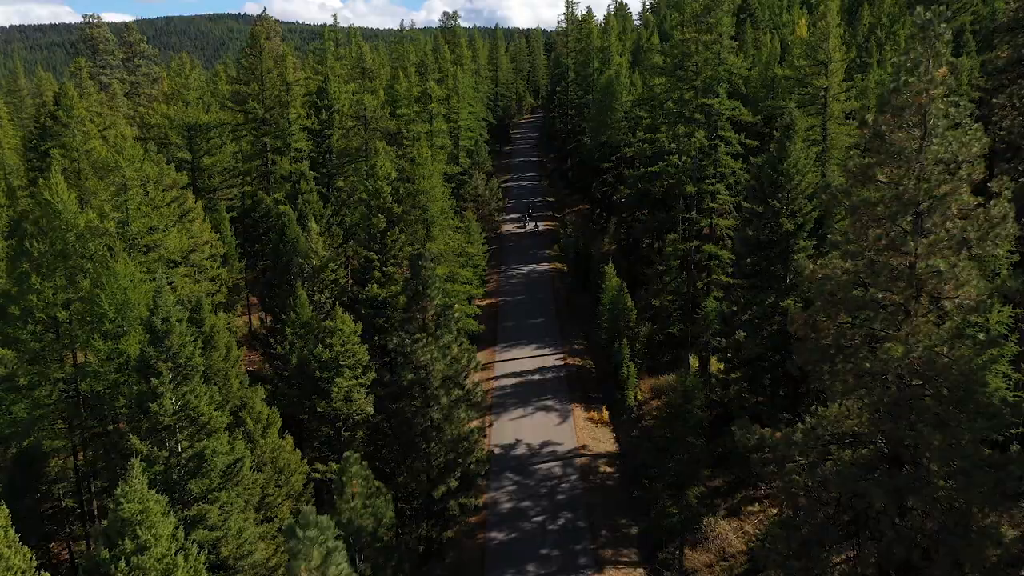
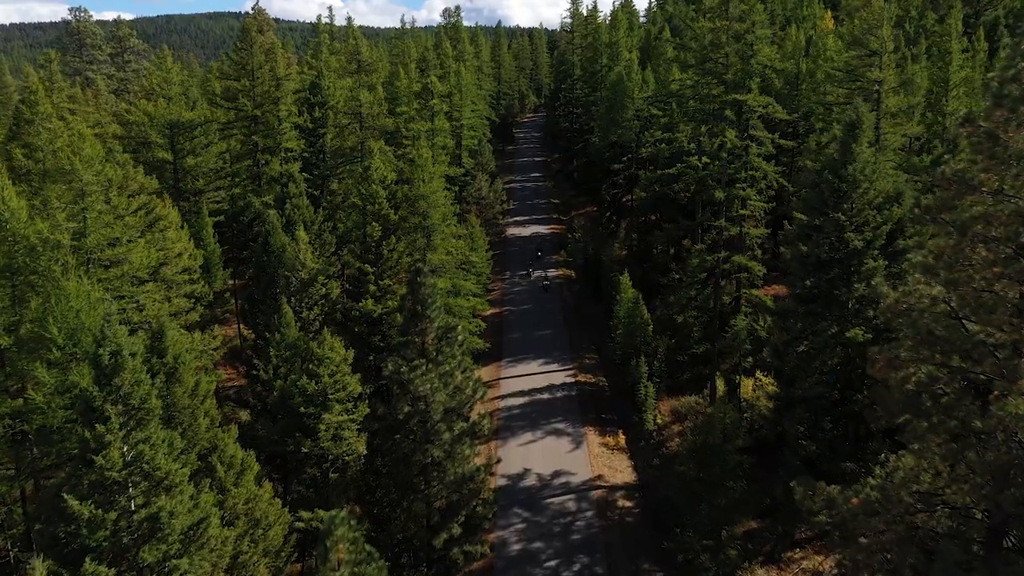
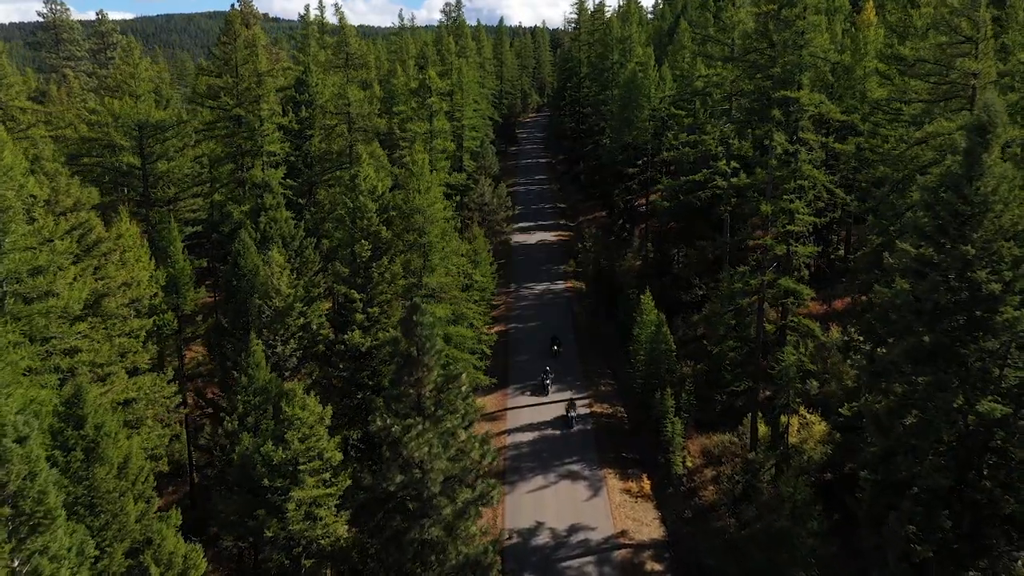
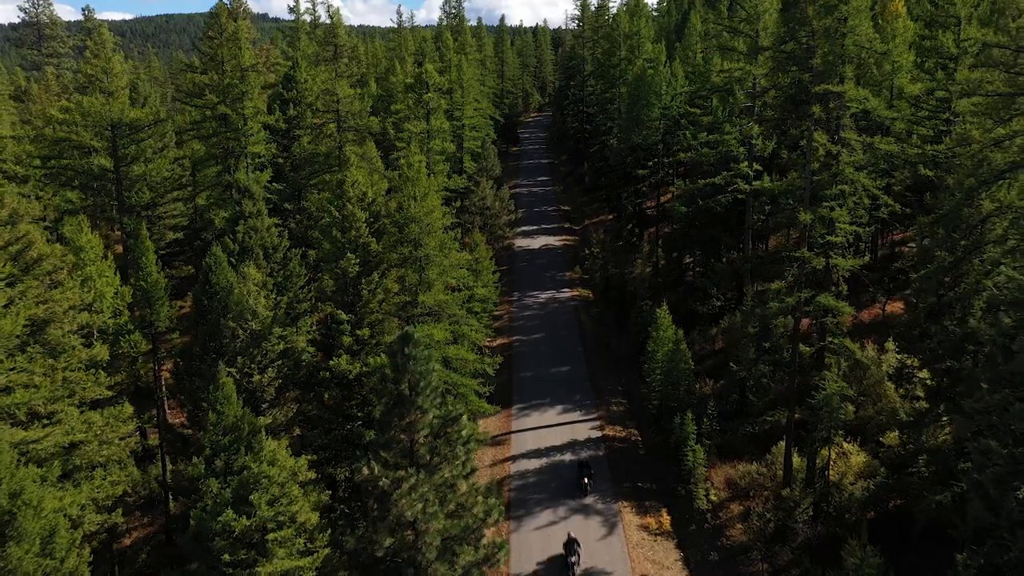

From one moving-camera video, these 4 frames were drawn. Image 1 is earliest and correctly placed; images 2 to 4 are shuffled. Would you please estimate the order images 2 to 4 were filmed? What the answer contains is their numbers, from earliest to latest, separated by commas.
2, 3, 4
